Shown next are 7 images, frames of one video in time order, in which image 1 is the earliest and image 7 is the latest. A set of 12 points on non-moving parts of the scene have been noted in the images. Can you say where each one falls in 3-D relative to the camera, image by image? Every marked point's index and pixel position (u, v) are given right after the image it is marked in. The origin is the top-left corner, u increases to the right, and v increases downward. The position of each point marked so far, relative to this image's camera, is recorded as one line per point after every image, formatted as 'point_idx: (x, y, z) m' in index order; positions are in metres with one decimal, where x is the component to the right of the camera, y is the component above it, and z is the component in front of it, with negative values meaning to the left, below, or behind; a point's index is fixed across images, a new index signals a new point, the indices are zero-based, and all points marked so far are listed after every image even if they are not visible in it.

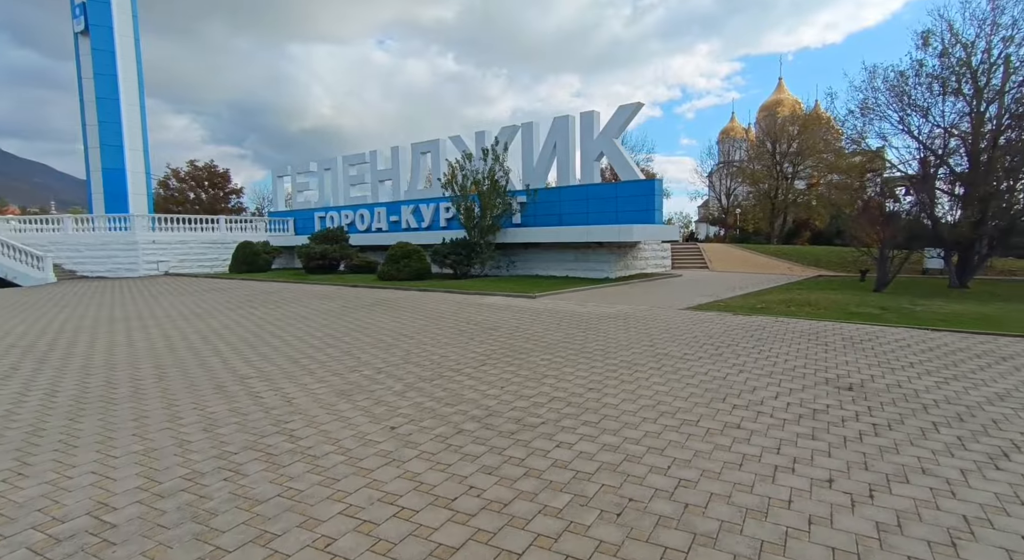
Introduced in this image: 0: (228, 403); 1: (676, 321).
0: (-2.6, -1.1, +5.0) m
1: (+2.8, -0.7, +9.5) m
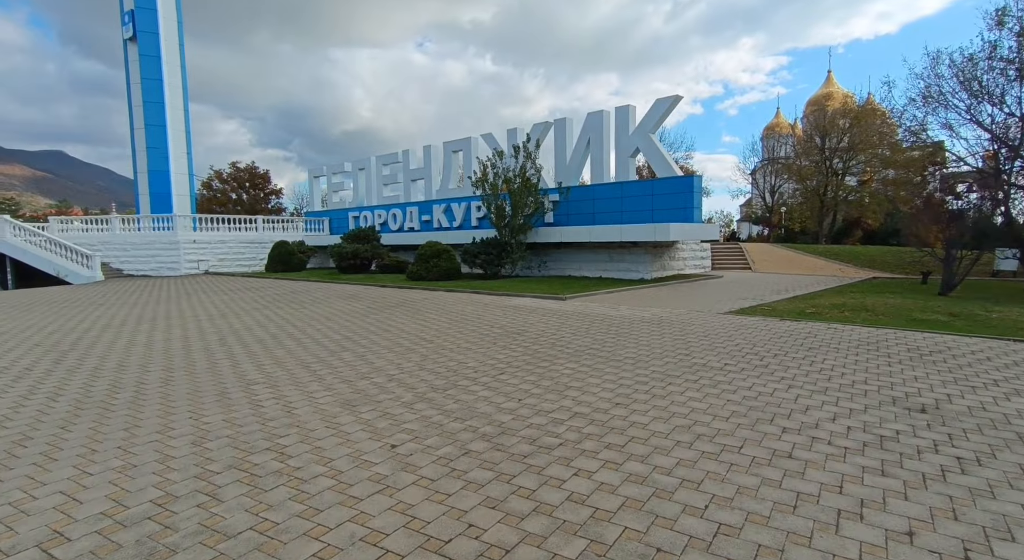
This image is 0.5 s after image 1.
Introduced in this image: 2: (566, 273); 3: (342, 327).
0: (-2.4, -1.1, +4.6) m
1: (+3.2, -0.8, +8.9) m
2: (+1.9, +0.2, +20.0) m
3: (-2.9, -0.8, +9.4) m
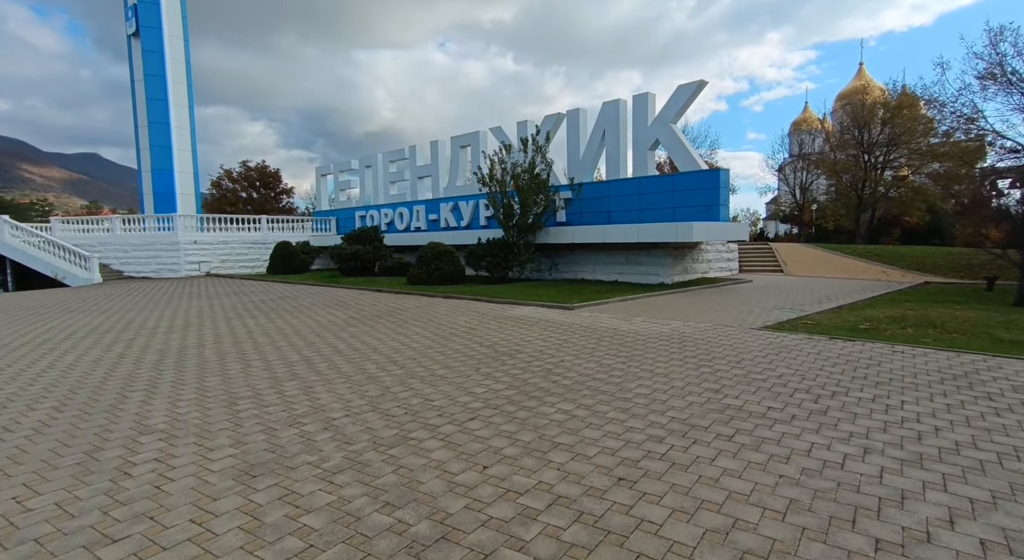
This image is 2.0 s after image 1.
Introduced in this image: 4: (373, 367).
0: (-2.7, -1.2, +3.4) m
1: (+3.1, -0.9, +7.3) m
2: (+2.2, +0.1, +18.5) m
3: (-3.0, -0.9, +8.1) m
4: (-1.6, -1.0, +6.4) m
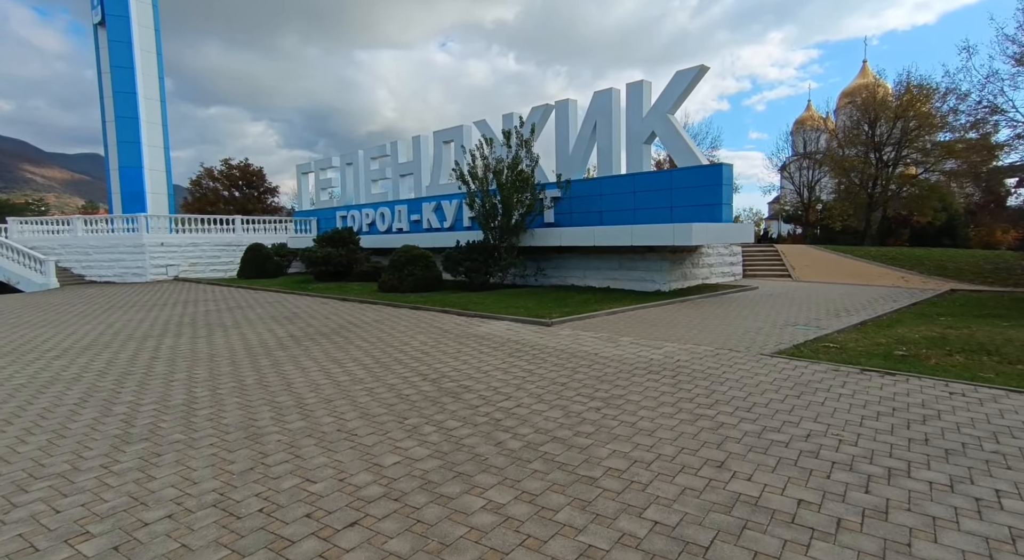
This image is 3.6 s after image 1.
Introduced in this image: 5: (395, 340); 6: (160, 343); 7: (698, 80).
0: (-3.2, -1.4, +1.8) m
1: (+2.6, -1.1, +5.8) m
2: (+1.7, -0.1, +17.0) m
3: (-3.5, -1.1, +6.6) m
4: (-2.2, -1.2, +4.9) m
5: (-1.8, -0.9, +8.6) m
6: (-5.5, -1.0, +8.6) m
7: (+4.7, +5.0, +14.0) m
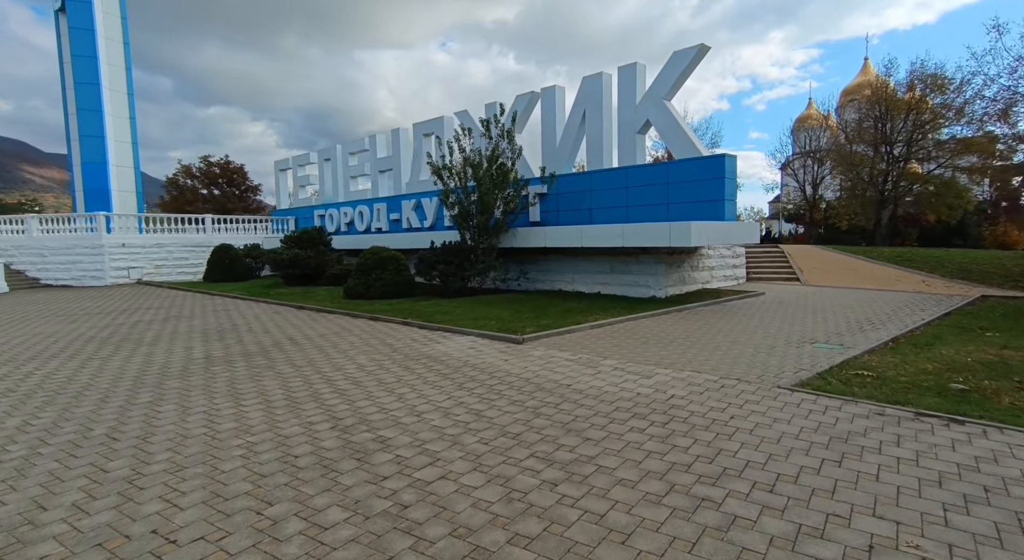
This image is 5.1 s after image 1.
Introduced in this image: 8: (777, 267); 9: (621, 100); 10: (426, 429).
0: (-3.7, -1.6, +0.3) m
1: (+2.0, -1.2, +4.3) m
2: (+1.2, -0.2, +15.4) m
3: (-4.0, -1.2, +5.1) m
4: (-2.7, -1.3, +3.4) m
5: (-2.3, -1.0, +7.1) m
6: (-6.0, -1.1, +7.1) m
7: (+4.2, +4.9, +12.4) m
8: (+8.9, +0.4, +18.6) m
9: (+2.7, +4.5, +13.8) m
10: (-0.7, -1.2, +4.6) m
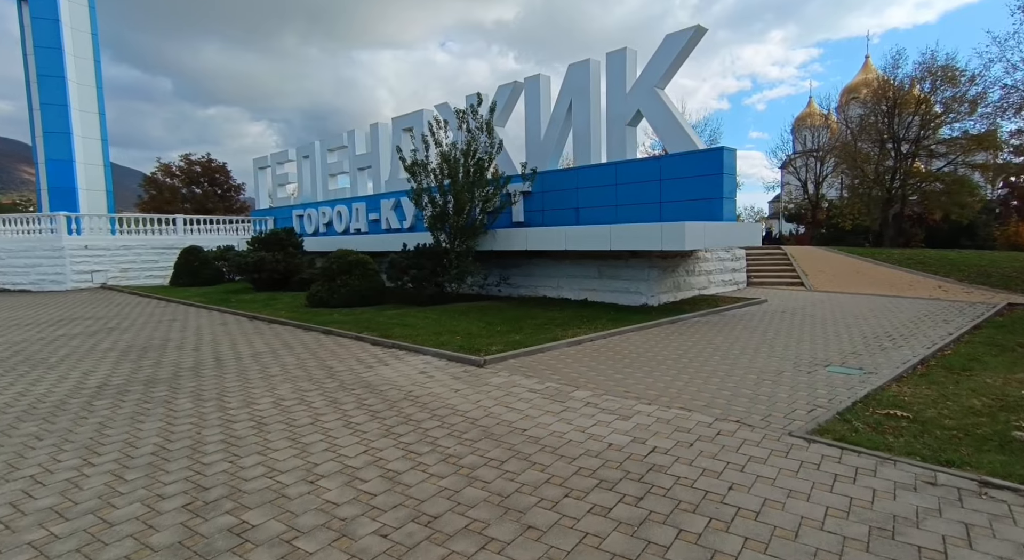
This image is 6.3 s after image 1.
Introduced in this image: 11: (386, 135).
0: (-4.2, -1.7, -0.9) m
1: (+1.6, -1.3, +3.0) m
2: (+0.7, -0.3, +14.2) m
3: (-4.5, -1.4, +3.8) m
4: (-3.2, -1.5, +2.2) m
5: (-2.8, -1.2, +5.9) m
6: (-6.5, -1.3, +5.9) m
7: (+3.7, +4.8, +11.2) m
8: (+8.4, +0.3, +17.4) m
9: (+2.2, +4.3, +12.6) m
10: (-1.2, -1.4, +3.4) m
11: (-4.4, +5.2, +19.5) m
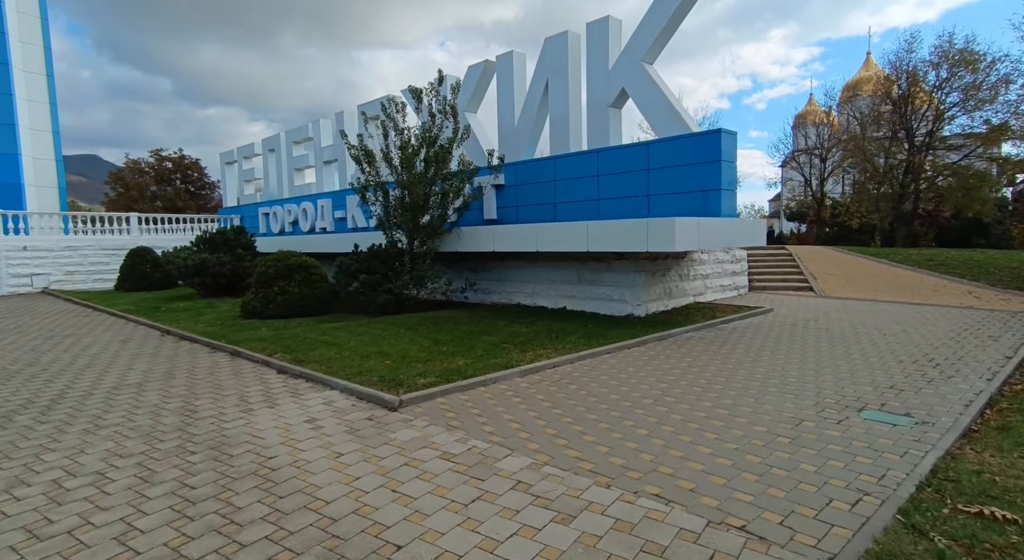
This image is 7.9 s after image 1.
0: (-4.9, -1.8, -2.7) m
1: (+0.9, -1.5, +1.3) m
2: (0.0, -0.4, +12.5) m
3: (-5.2, -1.5, +2.1) m
4: (-3.8, -1.6, +0.4) m
5: (-3.5, -1.3, +4.1) m
6: (-7.2, -1.4, +4.1) m
7: (+3.0, +4.7, +9.5) m
8: (+7.7, +0.2, +15.6) m
9: (+1.5, +4.2, +10.8) m
10: (-1.9, -1.5, +1.6) m
11: (-5.1, +5.0, +17.8) m
